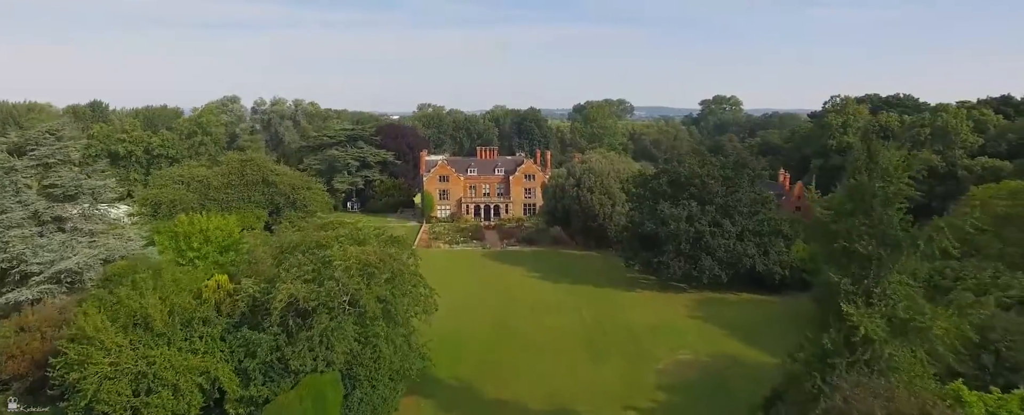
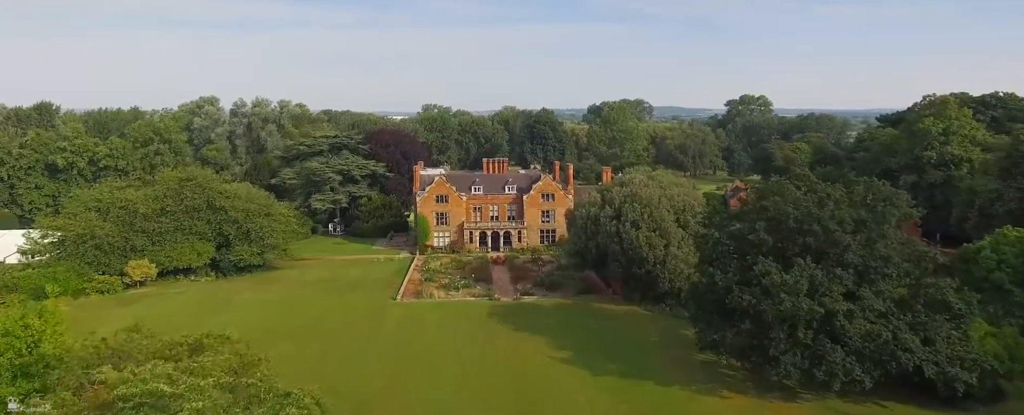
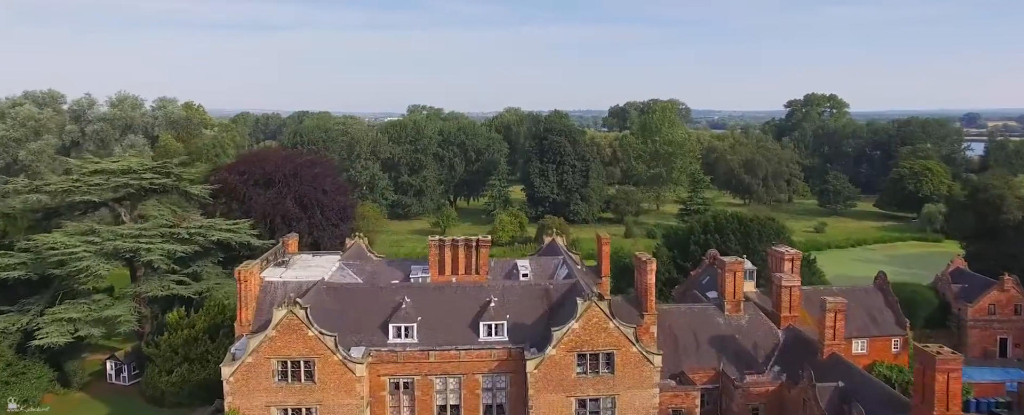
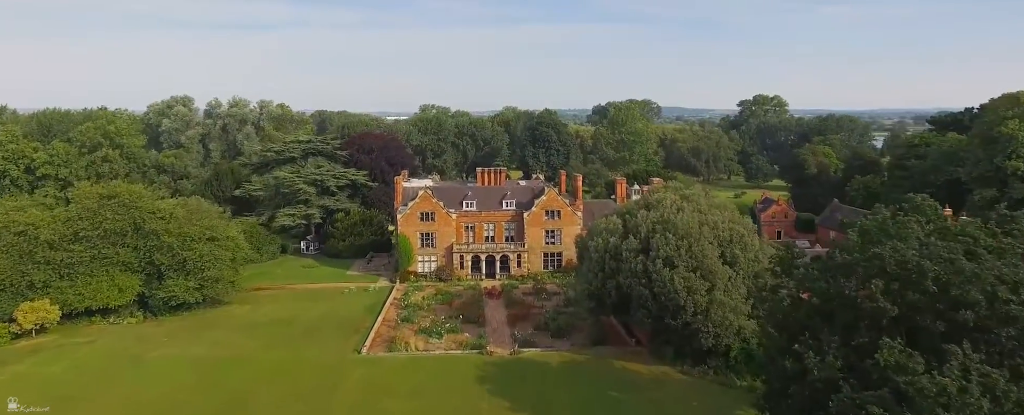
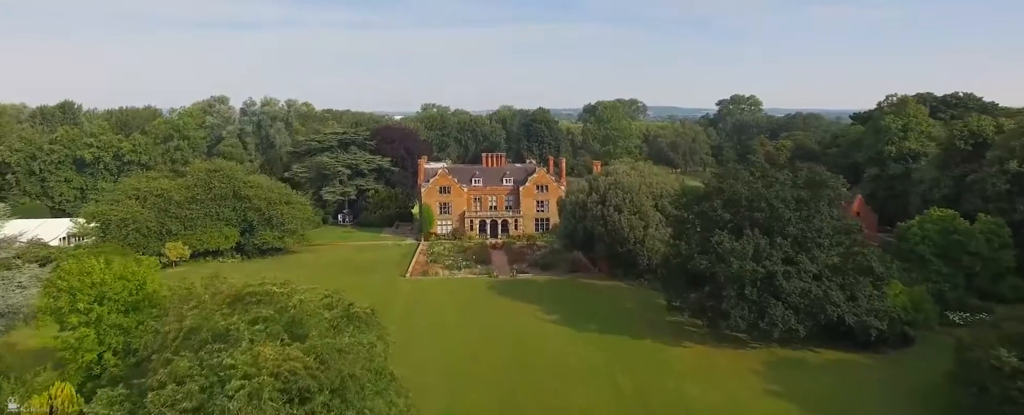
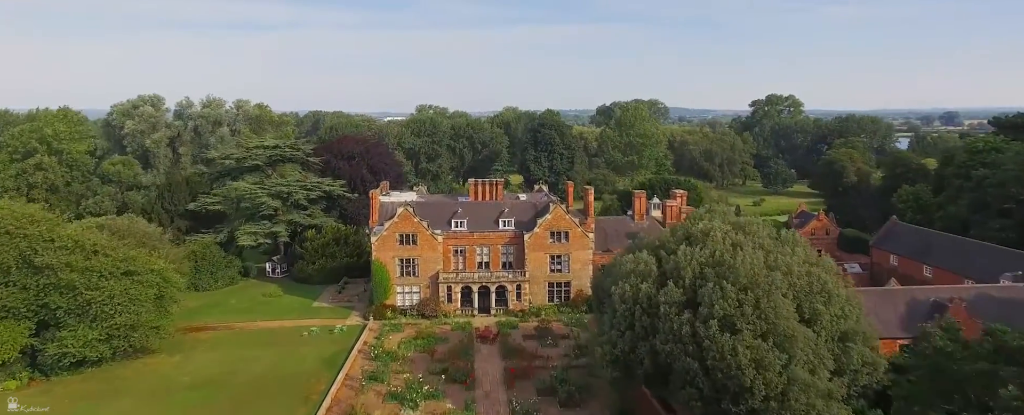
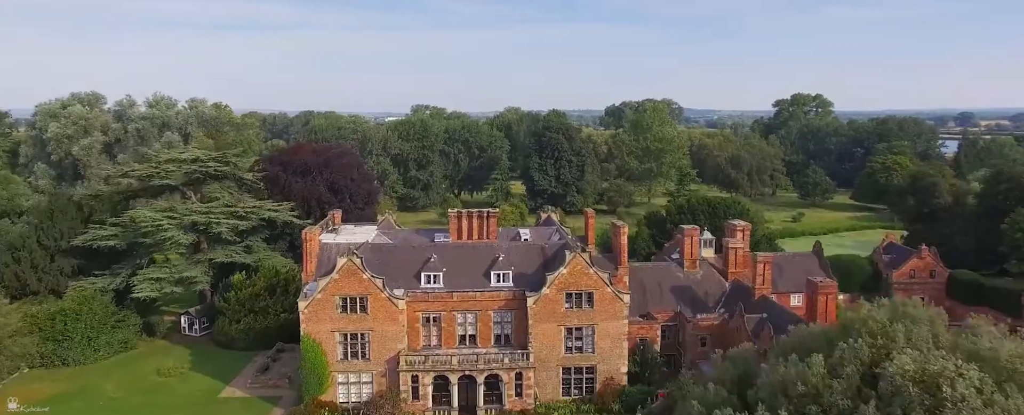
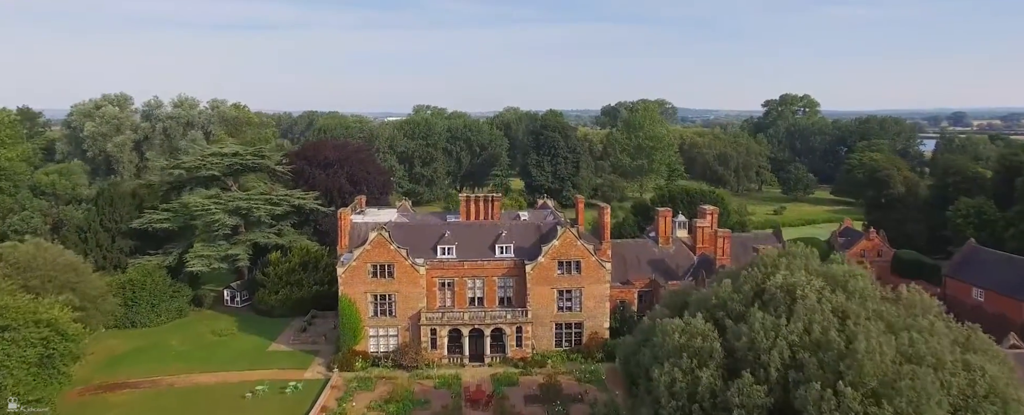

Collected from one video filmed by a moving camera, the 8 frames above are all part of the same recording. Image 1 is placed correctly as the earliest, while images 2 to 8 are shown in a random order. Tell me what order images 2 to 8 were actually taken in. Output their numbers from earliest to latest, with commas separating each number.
5, 2, 4, 6, 8, 7, 3
